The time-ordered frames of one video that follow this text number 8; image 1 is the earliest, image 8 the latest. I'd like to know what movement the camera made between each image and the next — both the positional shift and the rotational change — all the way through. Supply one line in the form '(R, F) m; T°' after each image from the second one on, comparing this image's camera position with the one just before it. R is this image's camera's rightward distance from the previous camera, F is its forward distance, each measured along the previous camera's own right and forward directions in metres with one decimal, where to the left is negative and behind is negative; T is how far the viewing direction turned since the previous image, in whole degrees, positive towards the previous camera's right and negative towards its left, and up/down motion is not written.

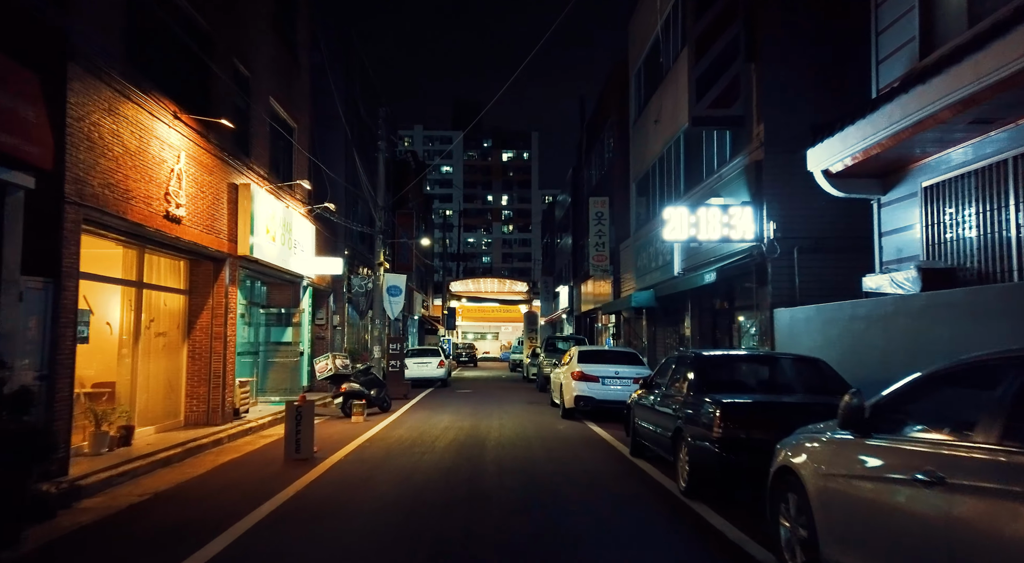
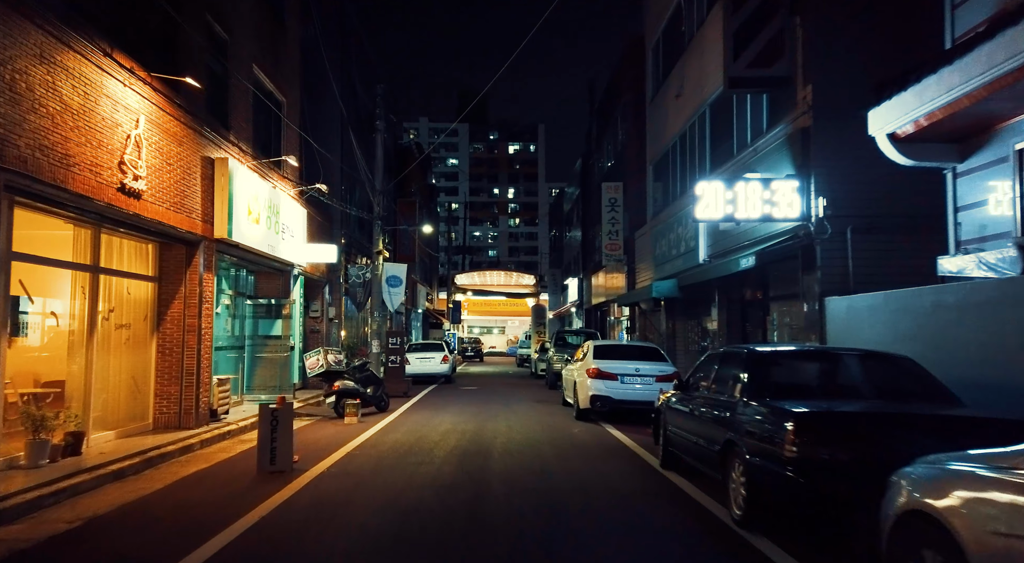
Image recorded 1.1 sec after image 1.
(-0.1, +1.7) m; 0°
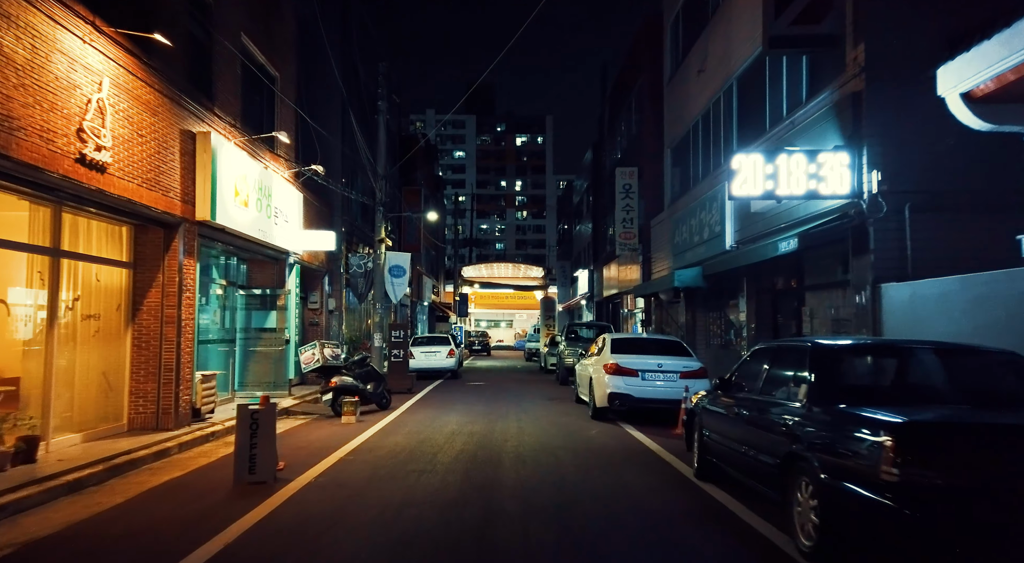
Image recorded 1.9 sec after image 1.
(-0.1, +1.3) m; -1°
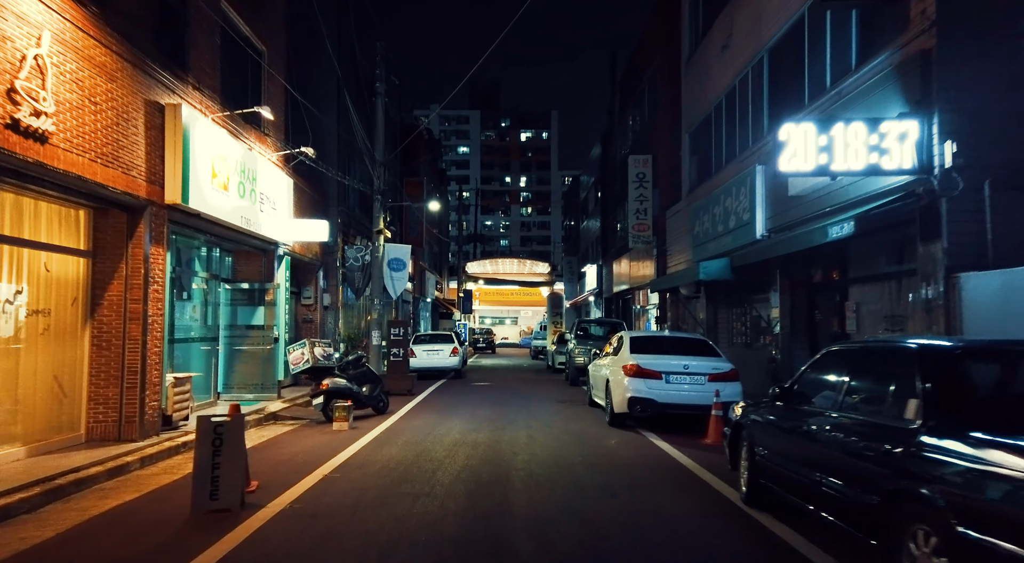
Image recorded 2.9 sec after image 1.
(-0.1, +1.4) m; 0°
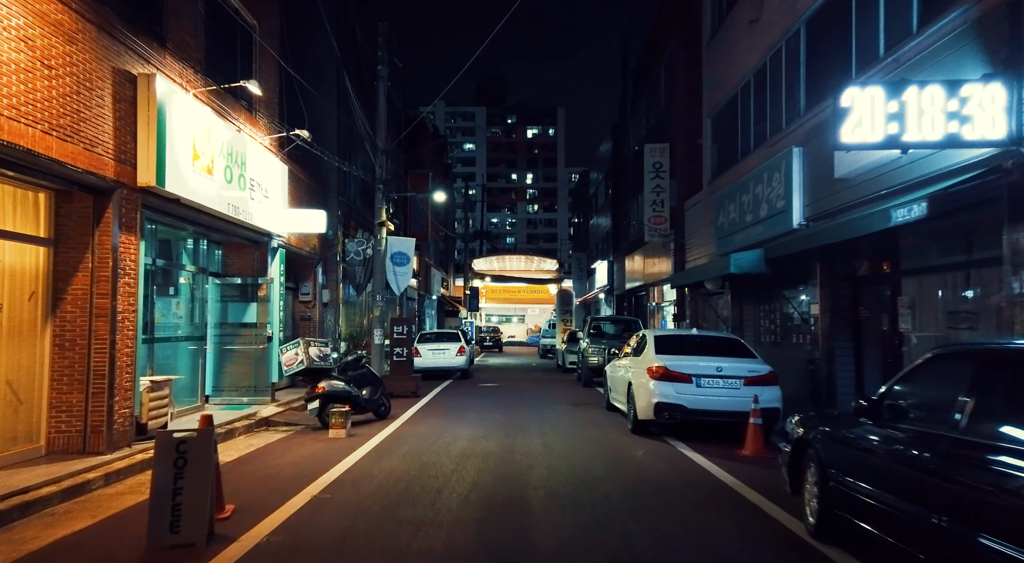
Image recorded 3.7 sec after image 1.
(-0.1, +1.2) m; 0°
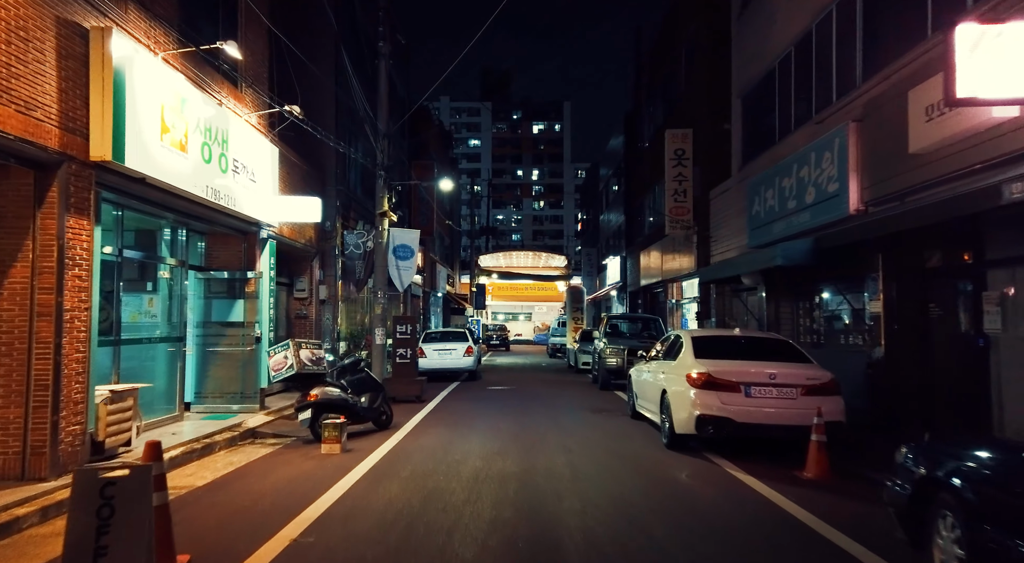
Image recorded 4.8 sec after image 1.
(-0.2, +1.6) m; 0°
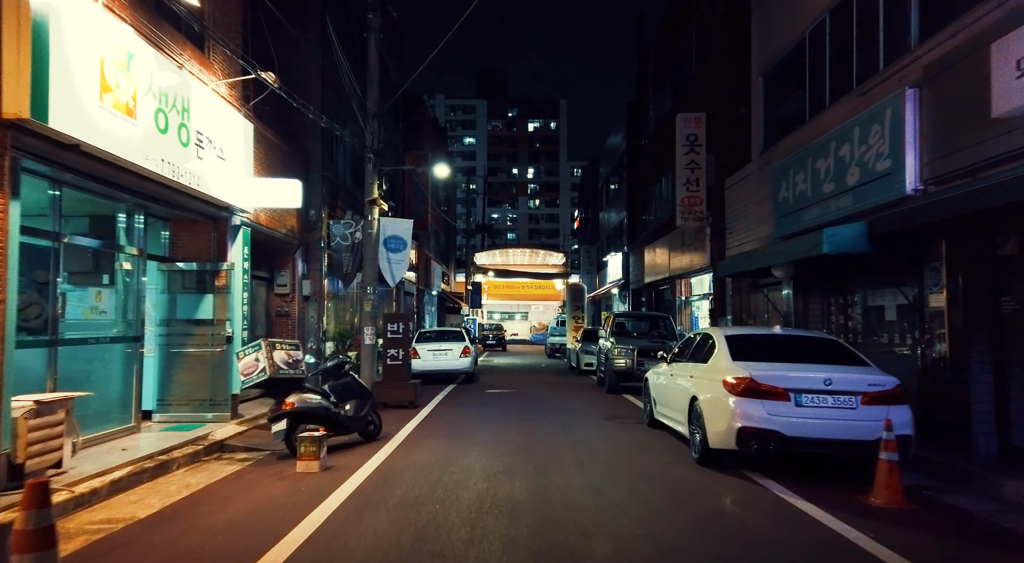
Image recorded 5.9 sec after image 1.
(-0.2, +1.5) m; 0°
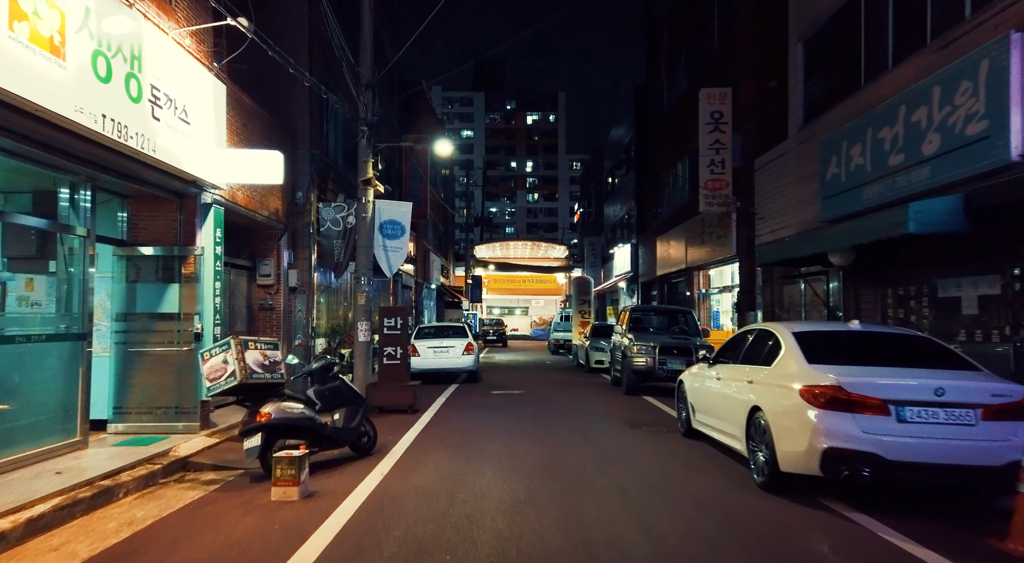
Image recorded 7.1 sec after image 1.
(-0.3, +1.8) m; 0°
